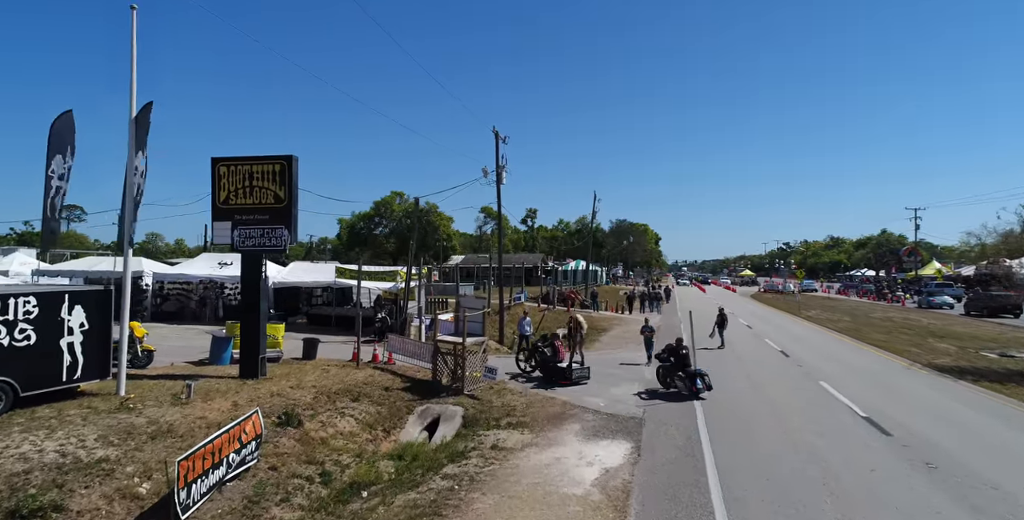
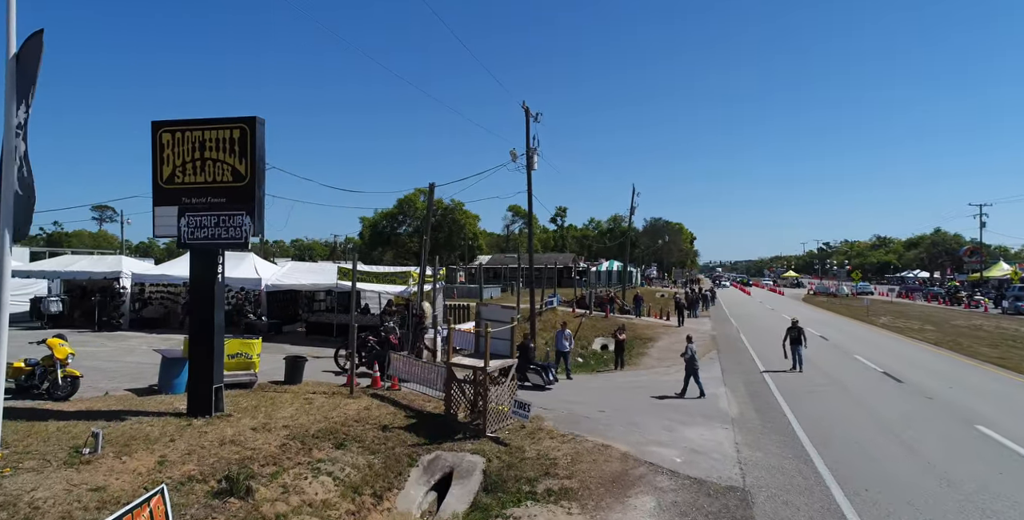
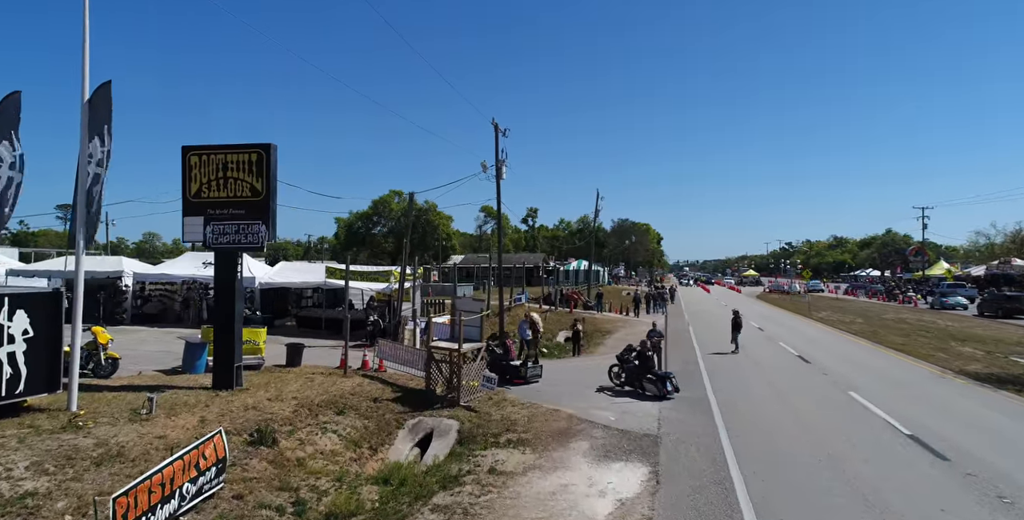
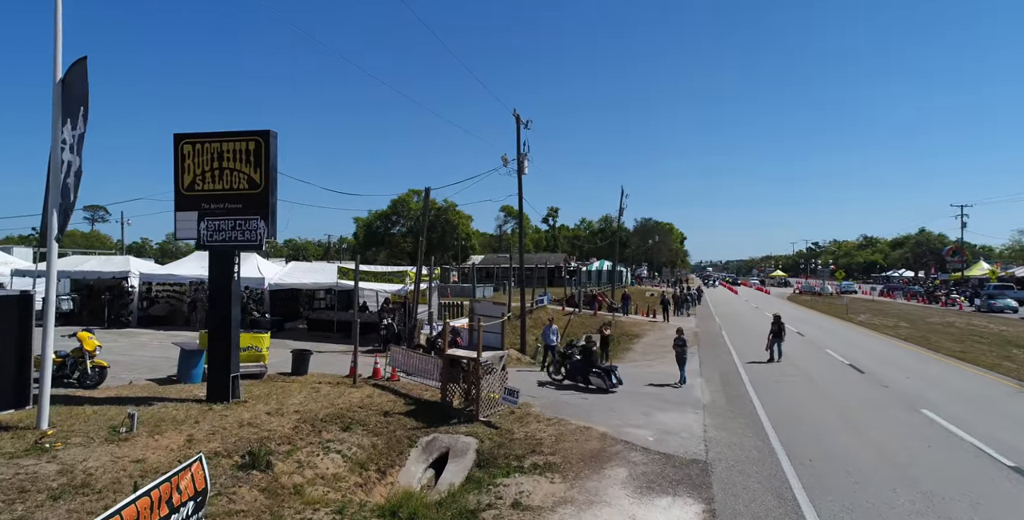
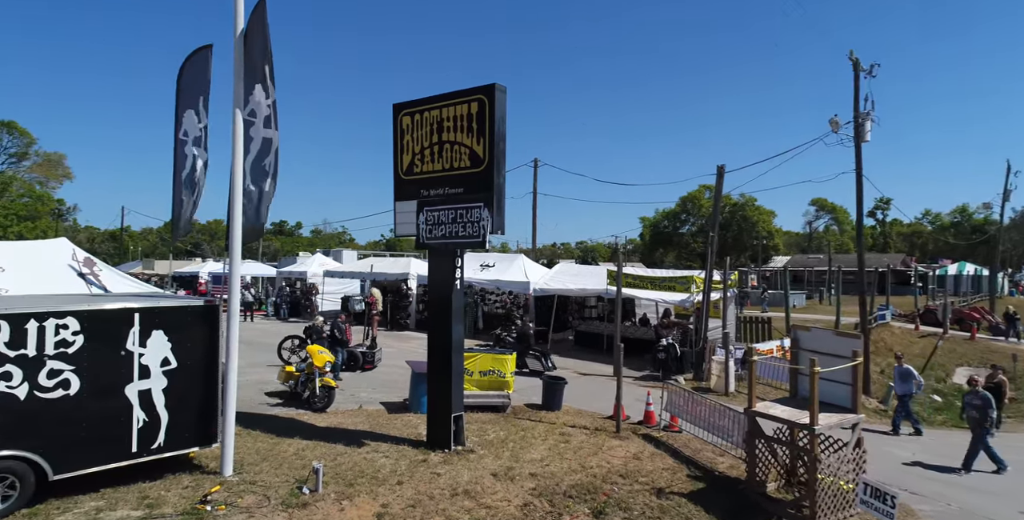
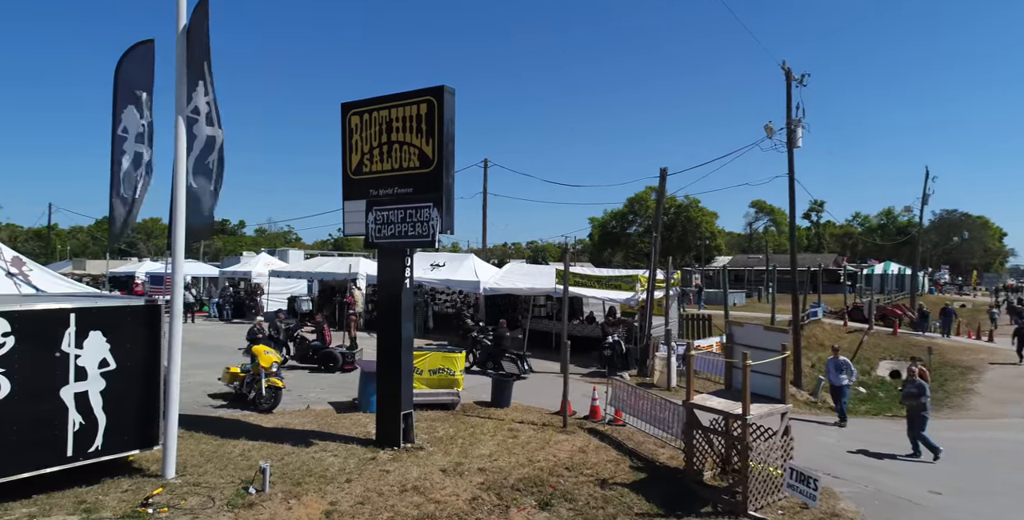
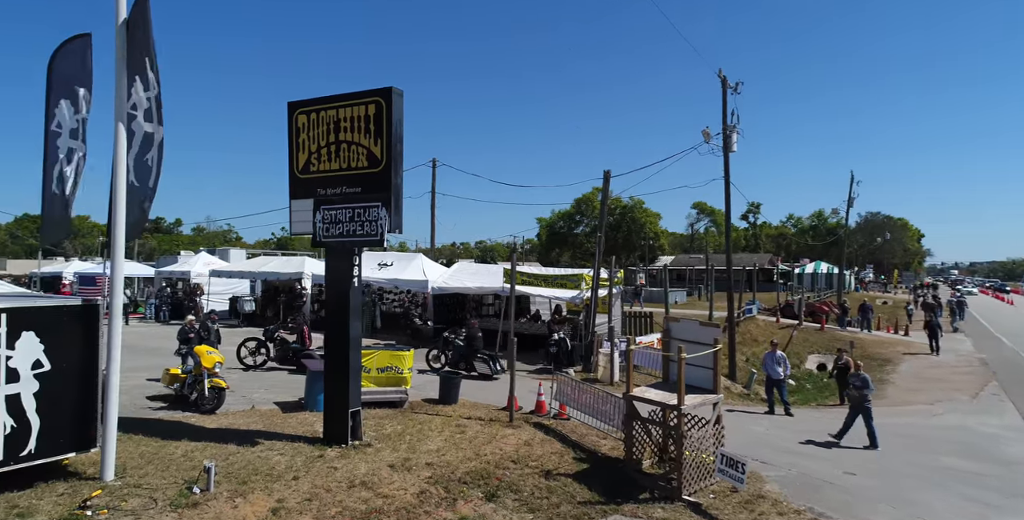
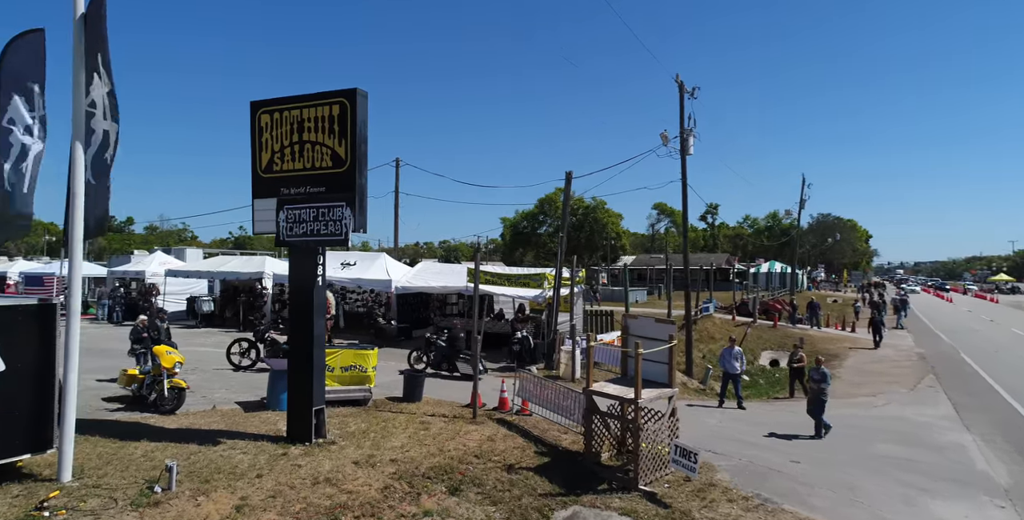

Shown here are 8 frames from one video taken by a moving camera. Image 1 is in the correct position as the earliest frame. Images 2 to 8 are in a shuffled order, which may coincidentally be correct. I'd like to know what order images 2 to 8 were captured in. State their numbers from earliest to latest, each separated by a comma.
3, 4, 2, 8, 7, 6, 5
